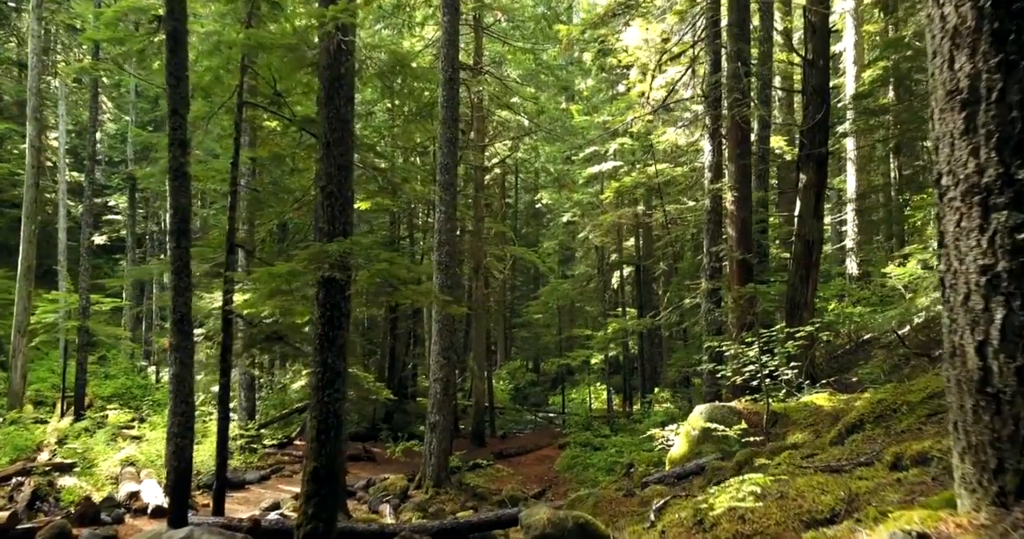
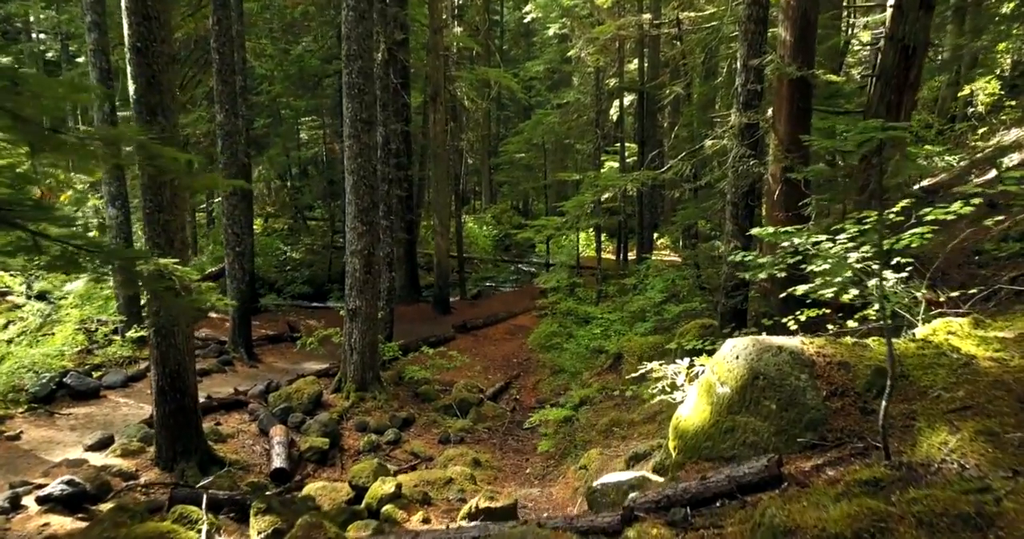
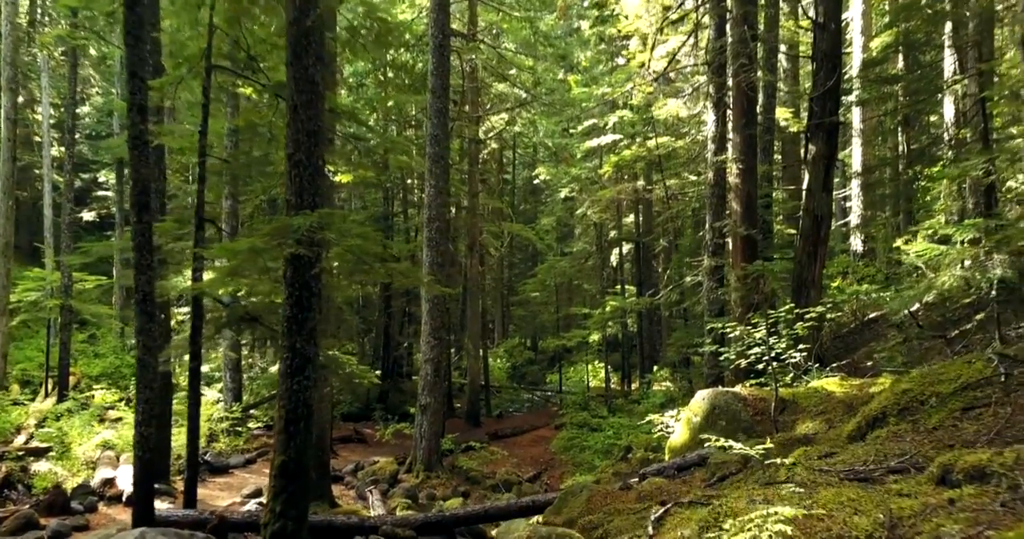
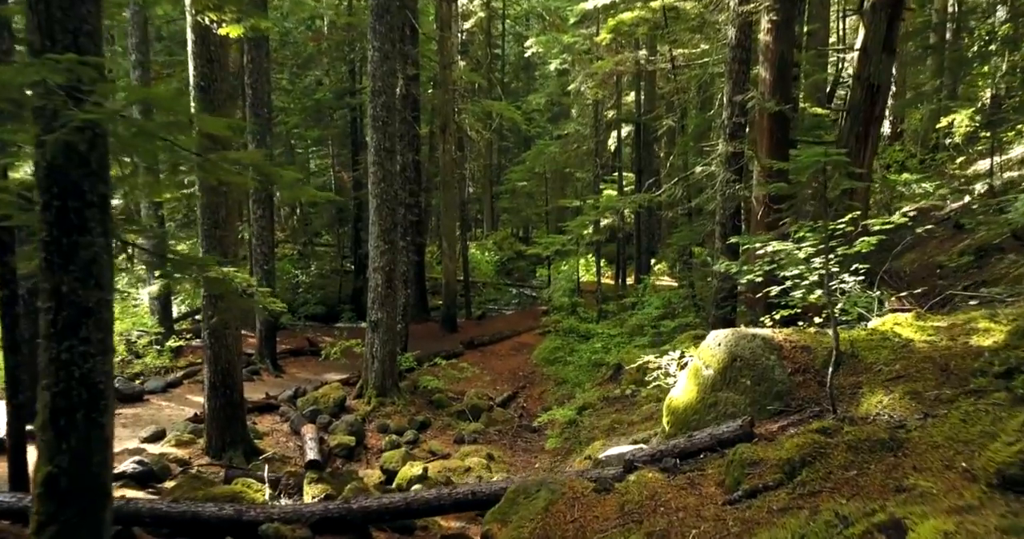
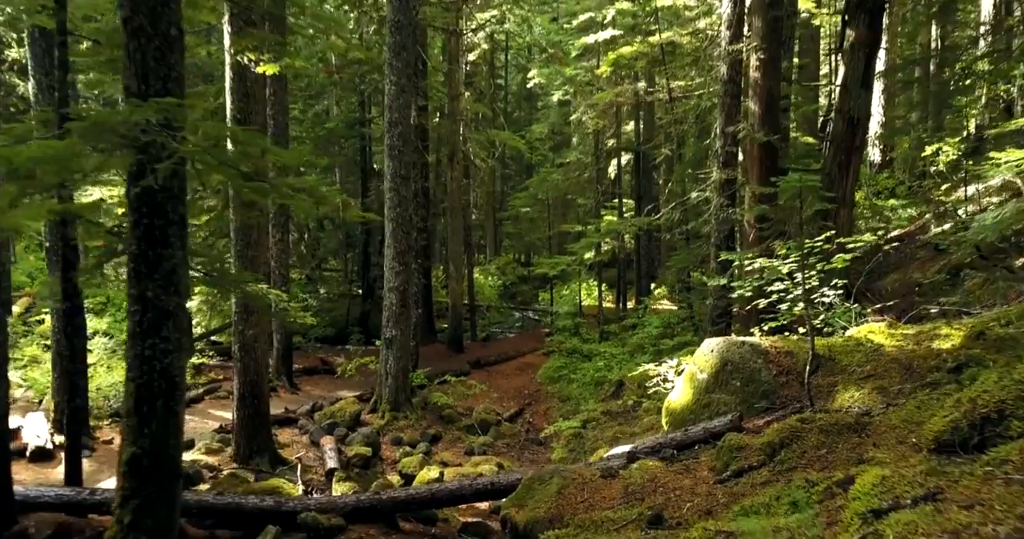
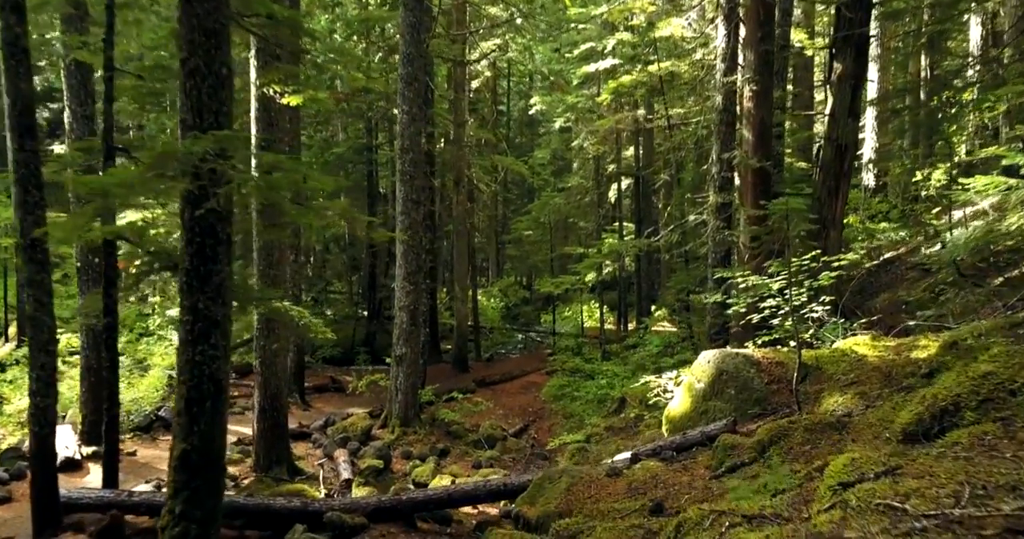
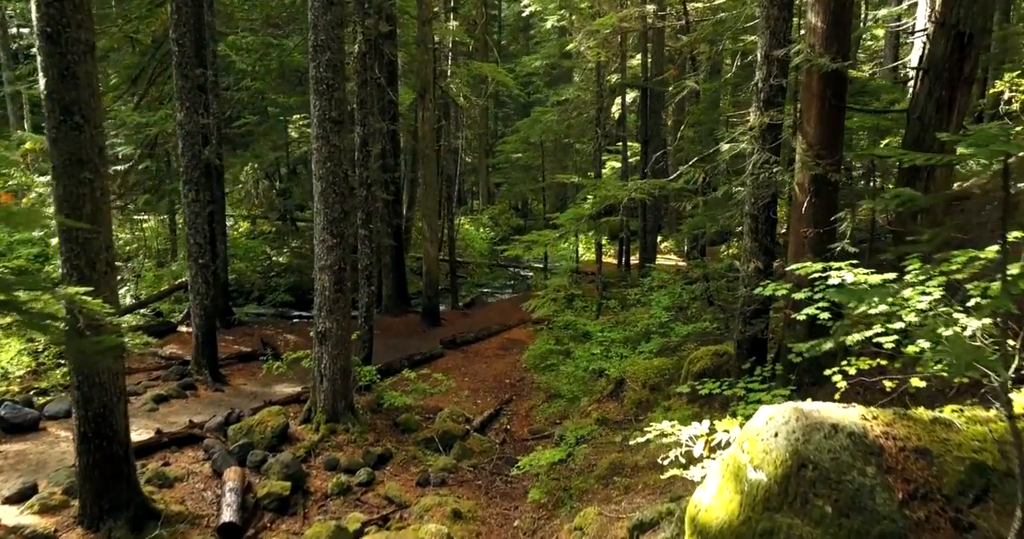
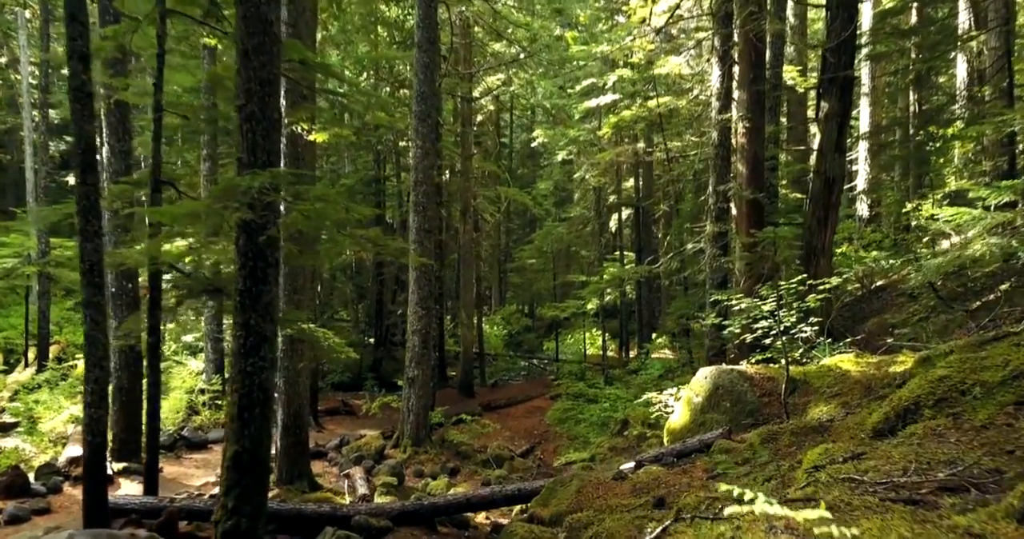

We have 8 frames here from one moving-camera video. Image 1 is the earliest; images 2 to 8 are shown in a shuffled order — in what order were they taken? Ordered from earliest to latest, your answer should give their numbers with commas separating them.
3, 8, 6, 5, 4, 2, 7
